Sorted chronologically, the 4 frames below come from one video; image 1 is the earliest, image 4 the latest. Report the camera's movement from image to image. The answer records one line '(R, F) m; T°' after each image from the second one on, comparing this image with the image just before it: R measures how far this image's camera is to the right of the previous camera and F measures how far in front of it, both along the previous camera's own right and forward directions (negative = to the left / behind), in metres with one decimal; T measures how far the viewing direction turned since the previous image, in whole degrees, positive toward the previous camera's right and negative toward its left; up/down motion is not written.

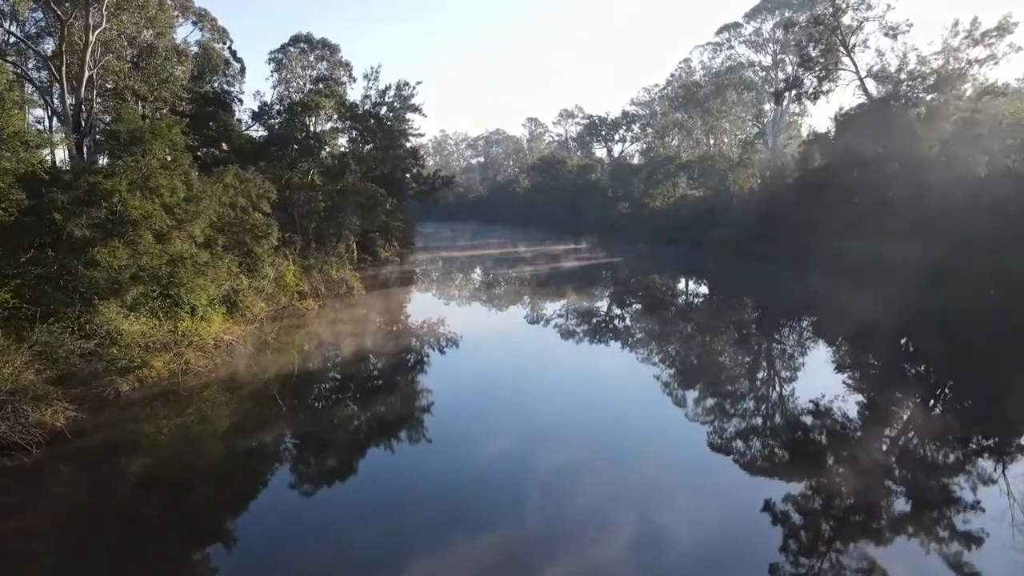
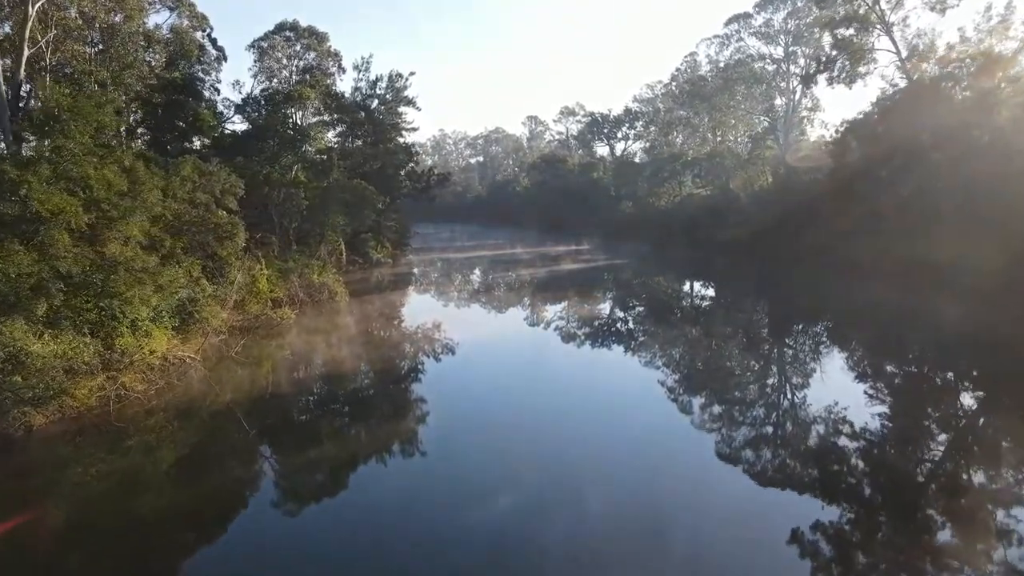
(0.0, +0.7) m; 0°
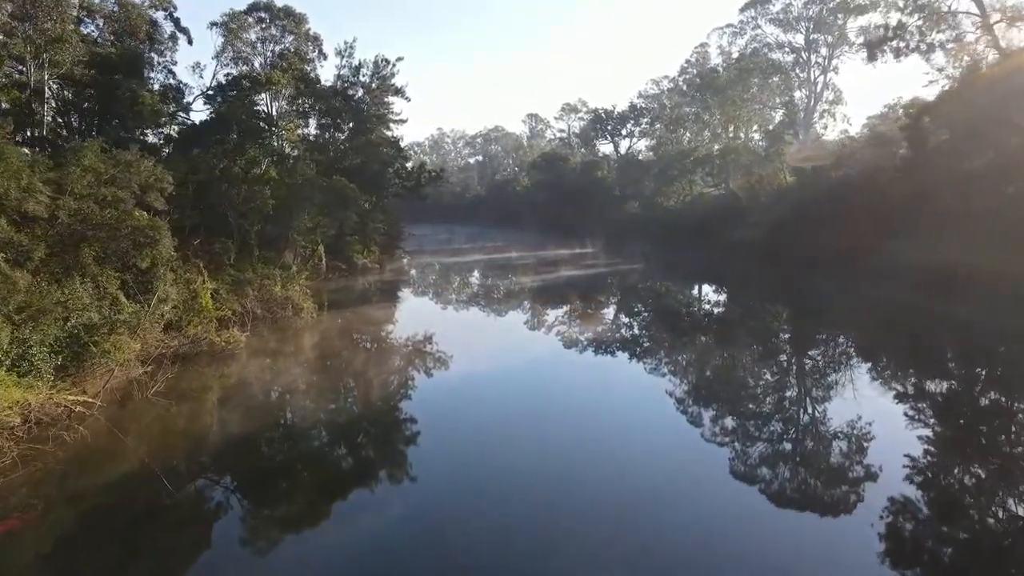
(0.0, +1.0) m; 0°
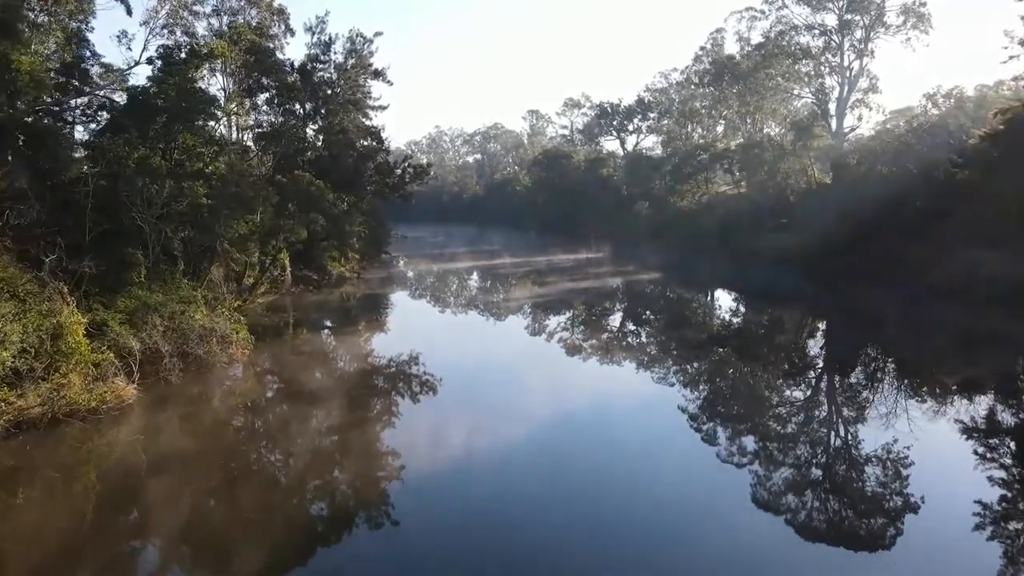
(0.0, +1.4) m; 0°
